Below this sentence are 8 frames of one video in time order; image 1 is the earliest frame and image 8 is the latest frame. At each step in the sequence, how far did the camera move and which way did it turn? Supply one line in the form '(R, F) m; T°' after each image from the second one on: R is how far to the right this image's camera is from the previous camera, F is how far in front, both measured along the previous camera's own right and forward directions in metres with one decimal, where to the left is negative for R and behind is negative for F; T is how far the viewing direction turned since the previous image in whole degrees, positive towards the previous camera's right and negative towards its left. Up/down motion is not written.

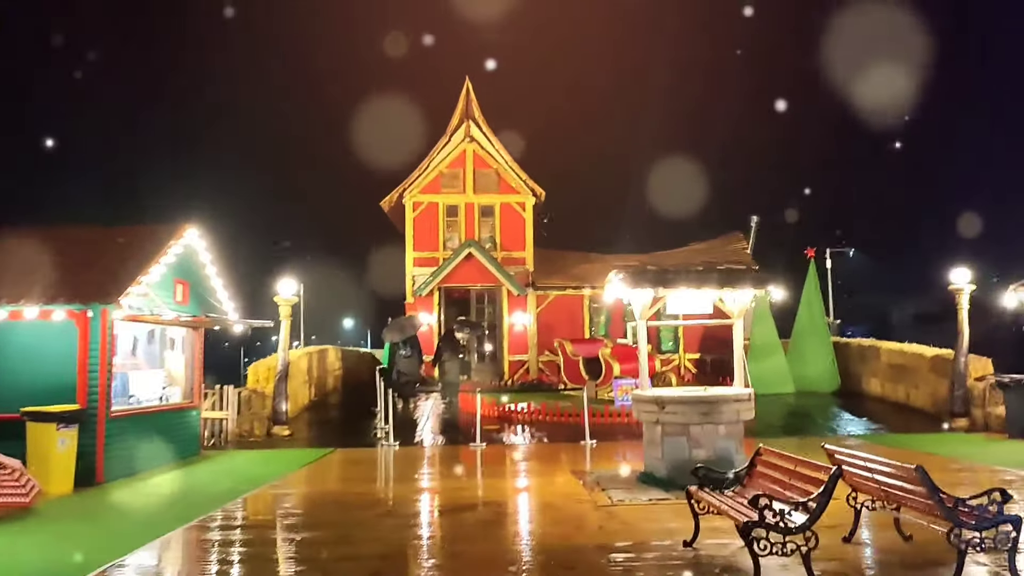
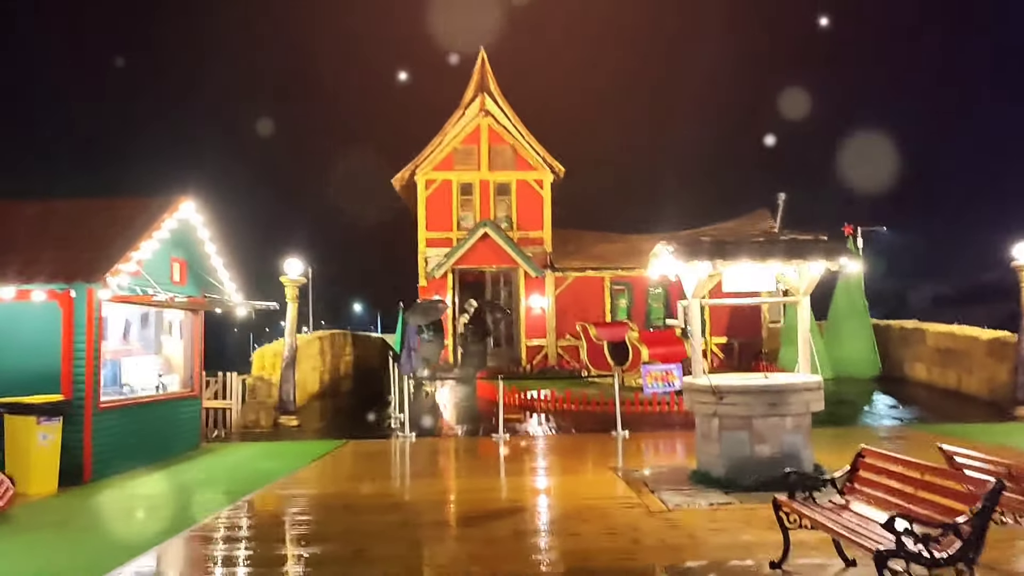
(-0.3, +1.0) m; -1°
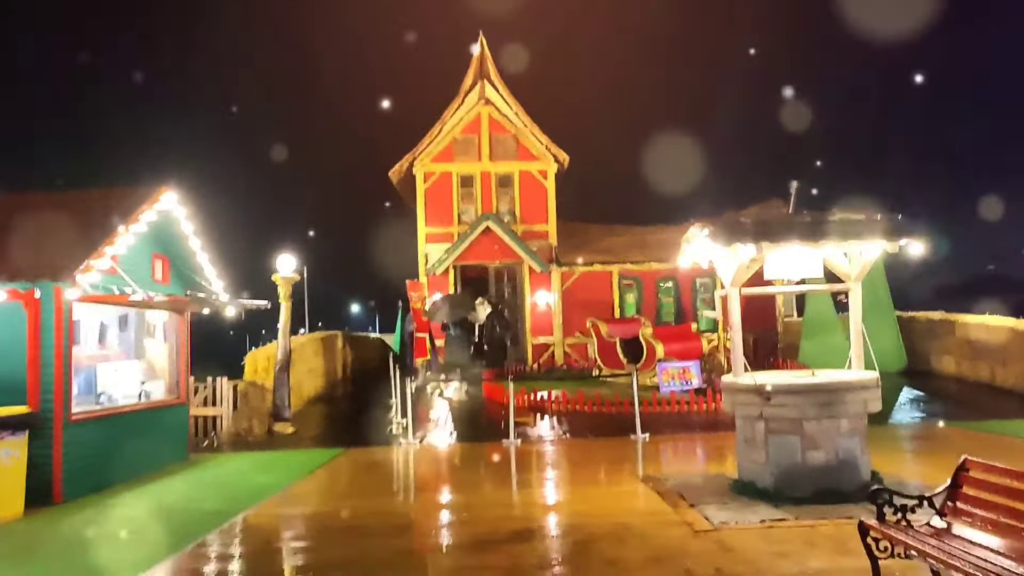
(-0.2, +0.8) m; 0°
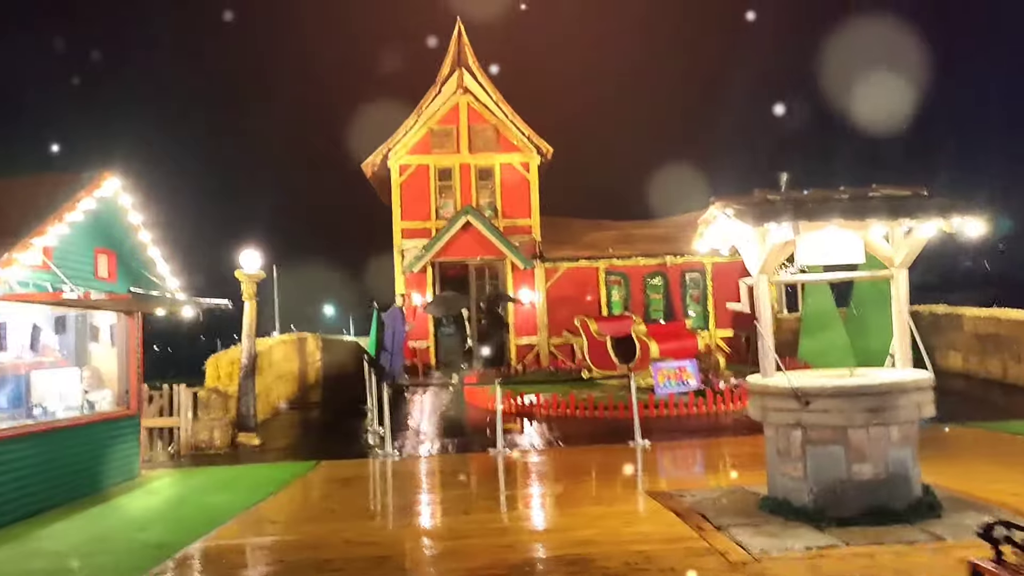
(-0.1, +0.9) m; +2°
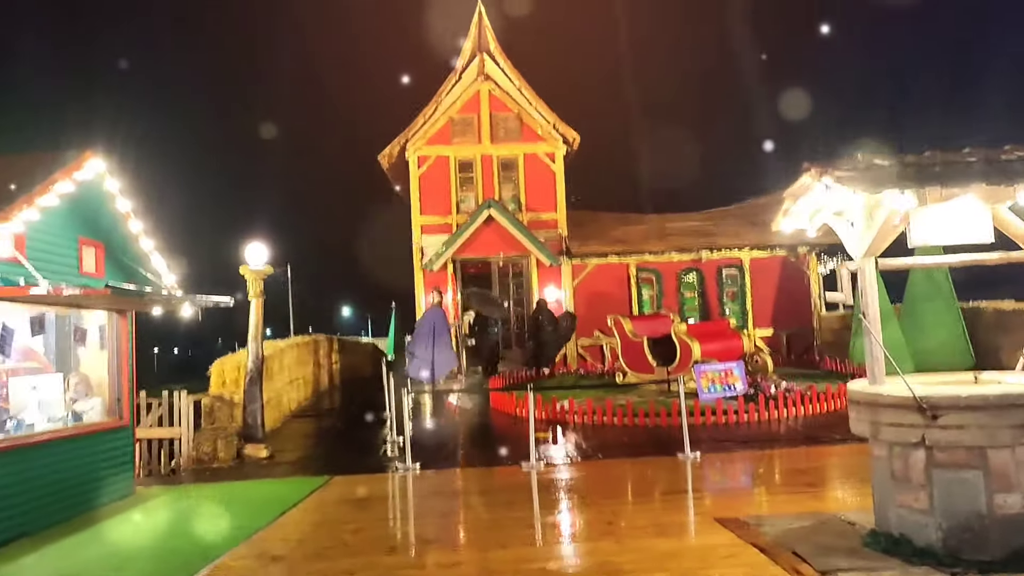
(-0.2, +1.0) m; -1°
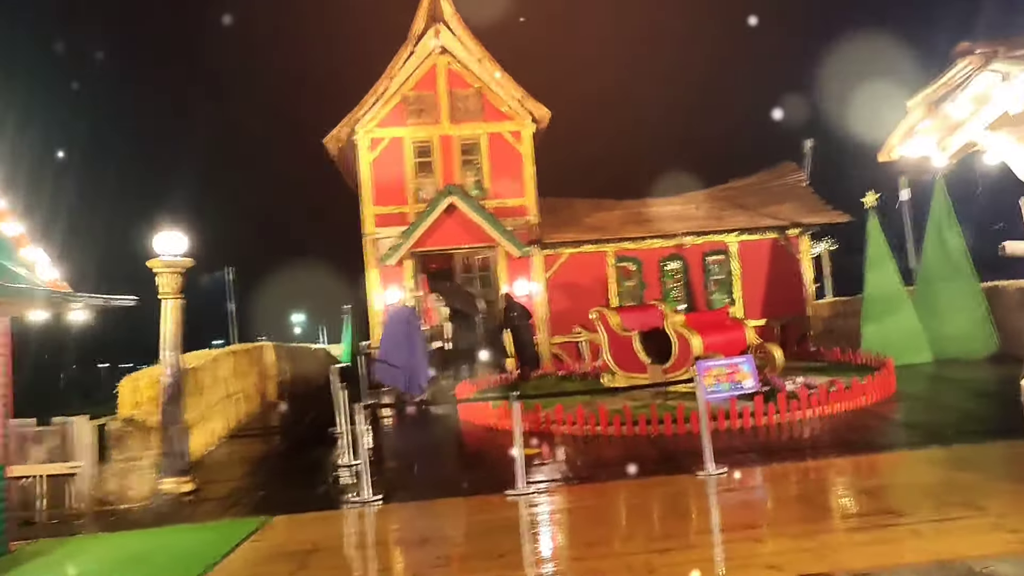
(-0.2, +1.7) m; +3°
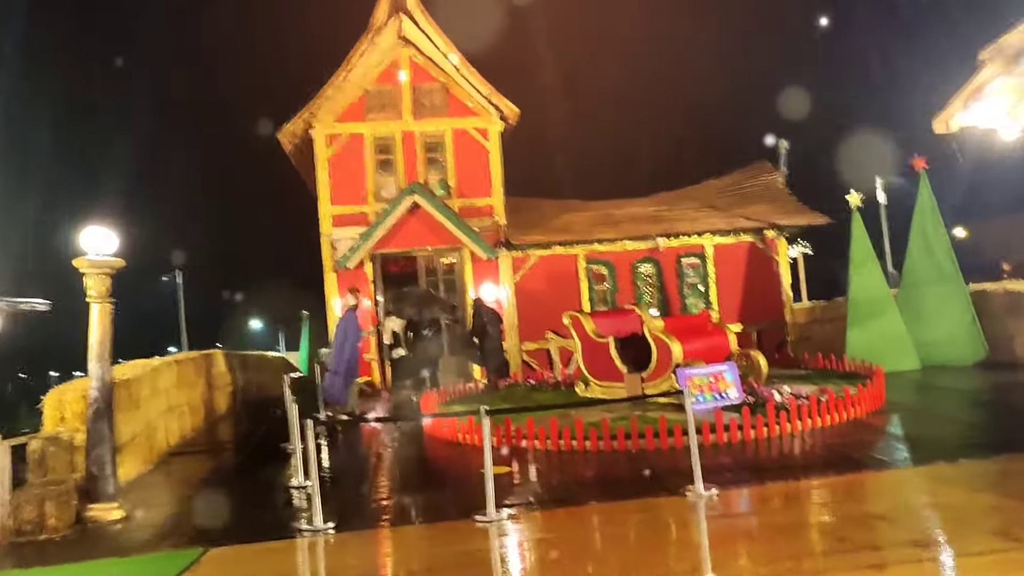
(0.0, +0.7) m; +3°
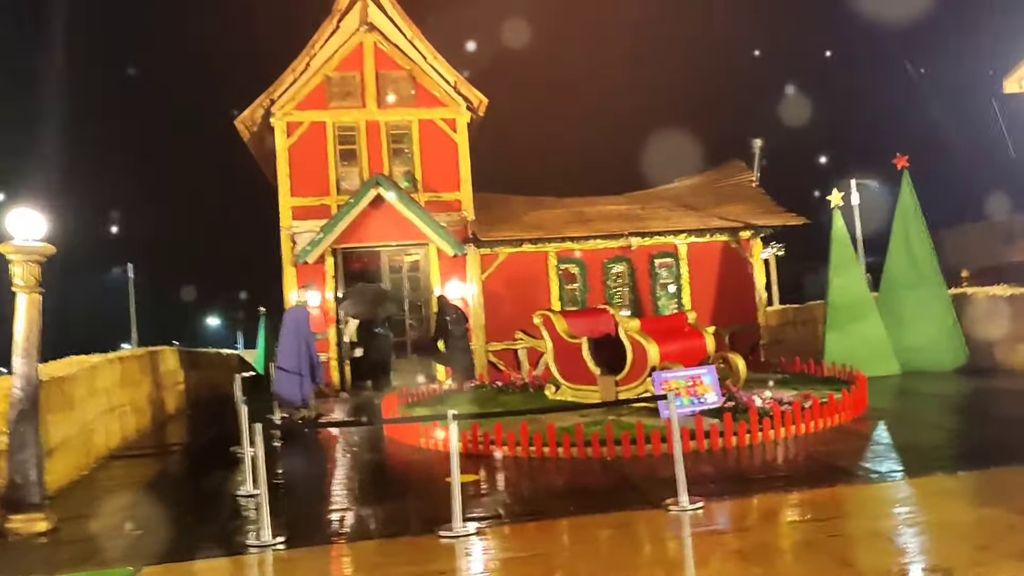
(-0.1, +0.5) m; +3°
